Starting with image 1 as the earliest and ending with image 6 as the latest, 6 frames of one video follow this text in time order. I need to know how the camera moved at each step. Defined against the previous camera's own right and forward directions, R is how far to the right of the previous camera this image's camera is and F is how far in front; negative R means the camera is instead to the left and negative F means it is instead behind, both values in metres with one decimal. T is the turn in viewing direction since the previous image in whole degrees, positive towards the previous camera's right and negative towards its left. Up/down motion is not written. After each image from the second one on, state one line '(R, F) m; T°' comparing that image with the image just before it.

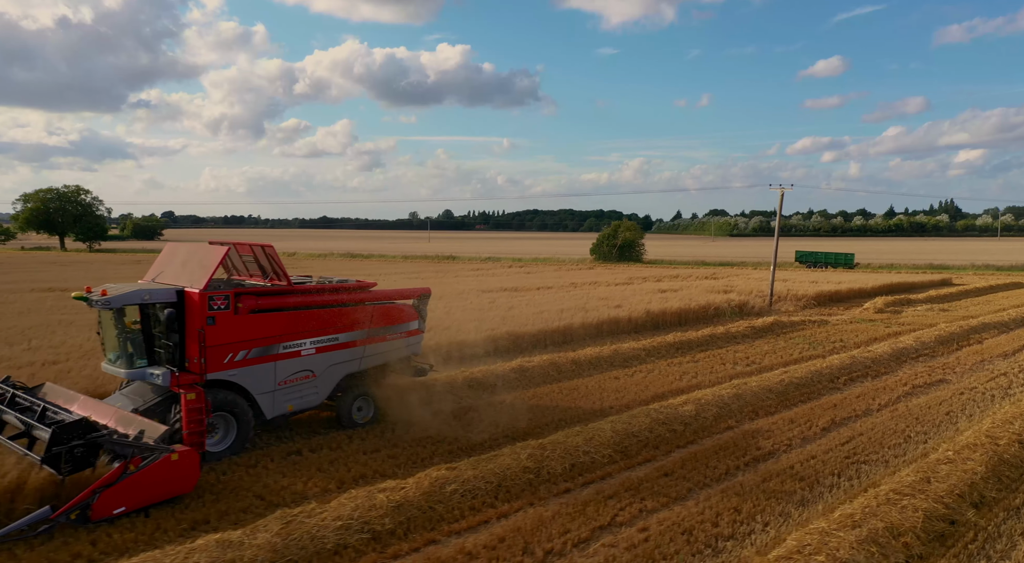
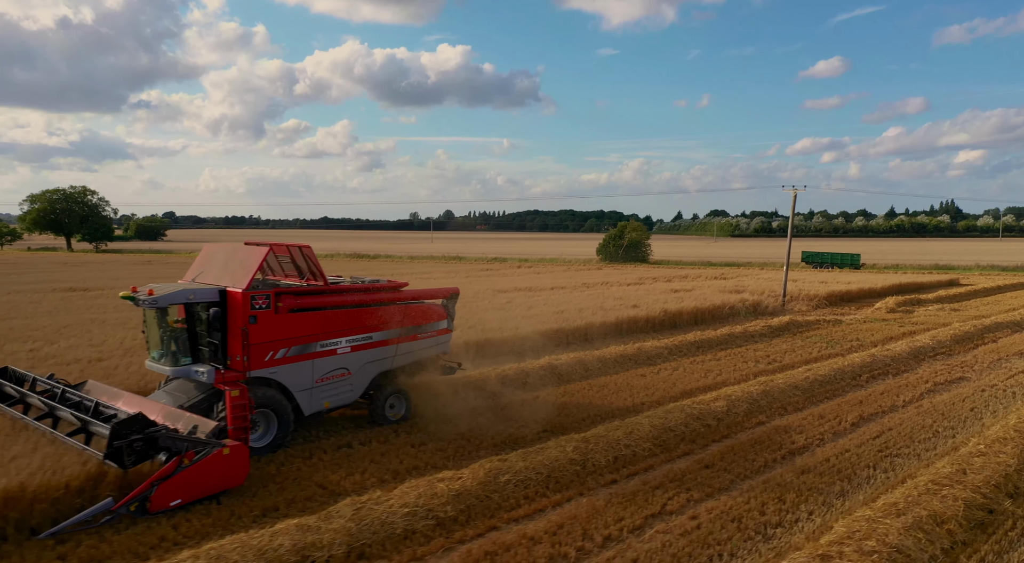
(-0.5, -0.2) m; 0°
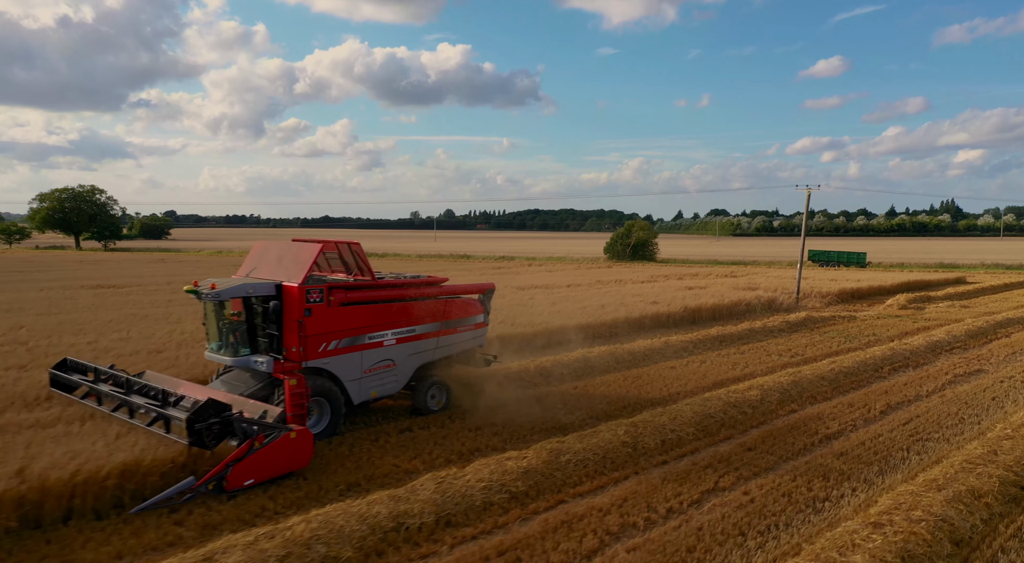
(-0.6, -0.4) m; 0°
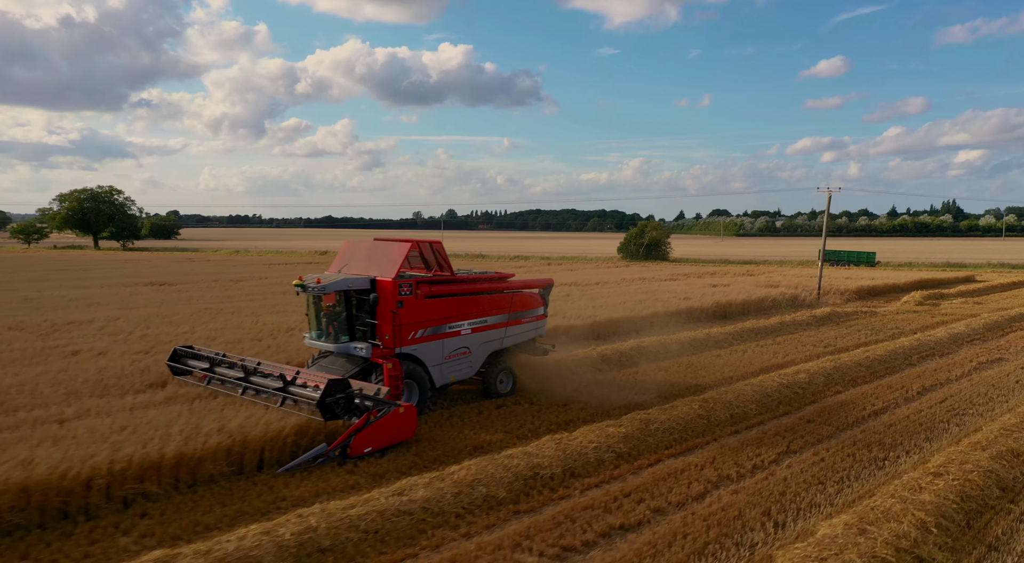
(-1.1, -1.0) m; 0°
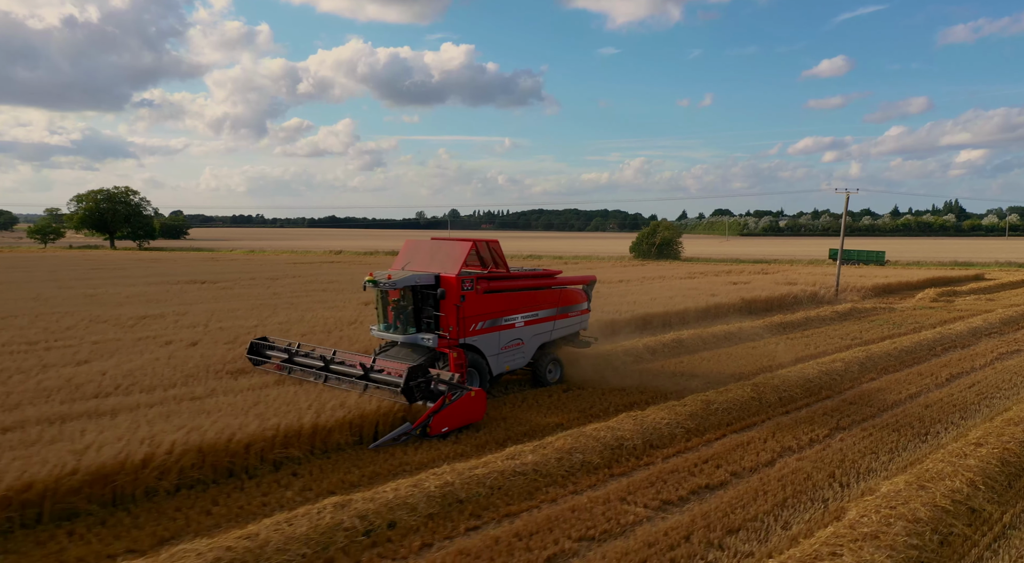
(-0.9, -0.8) m; 0°
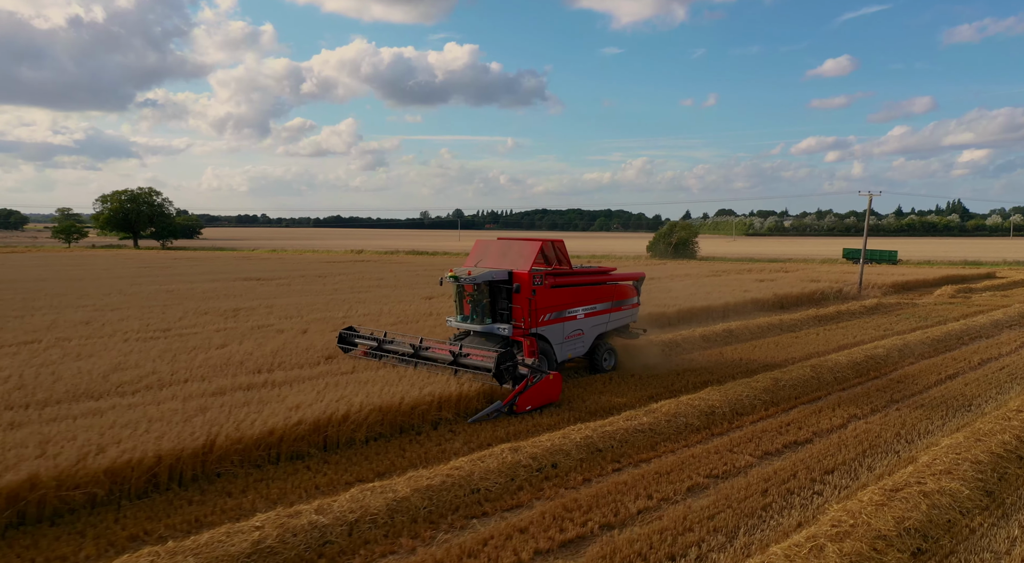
(-1.3, -1.2) m; 0°
